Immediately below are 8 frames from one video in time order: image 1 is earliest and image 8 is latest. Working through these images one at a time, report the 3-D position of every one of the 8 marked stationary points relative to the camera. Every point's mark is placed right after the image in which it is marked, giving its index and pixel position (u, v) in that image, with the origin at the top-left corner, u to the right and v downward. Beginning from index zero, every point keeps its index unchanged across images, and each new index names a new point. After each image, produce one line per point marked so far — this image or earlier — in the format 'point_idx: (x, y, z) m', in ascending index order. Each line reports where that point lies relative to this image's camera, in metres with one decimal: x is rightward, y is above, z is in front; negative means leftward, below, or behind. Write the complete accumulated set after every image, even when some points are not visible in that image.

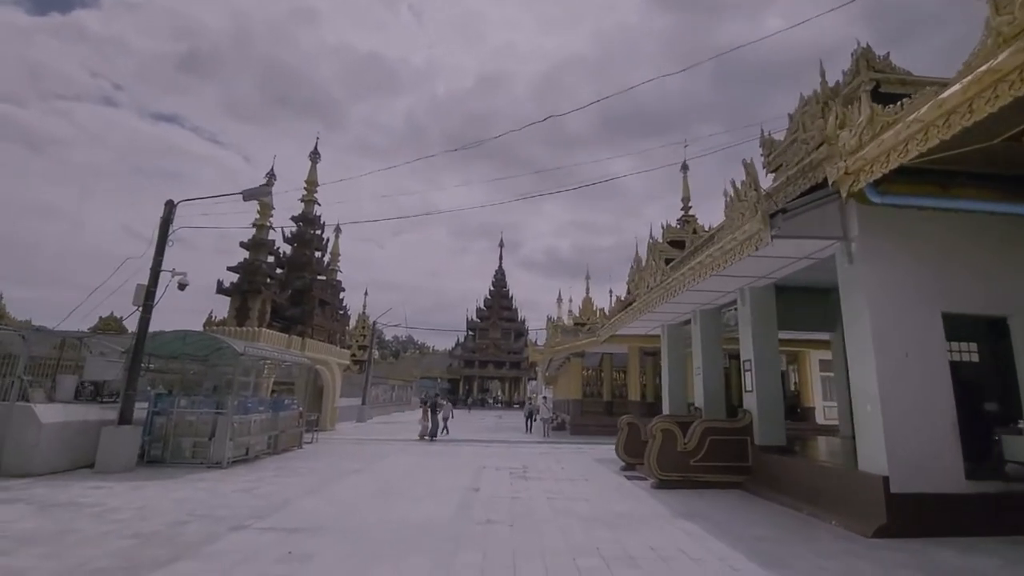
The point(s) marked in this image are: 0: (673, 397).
0: (+4.1, -2.8, +12.5) m
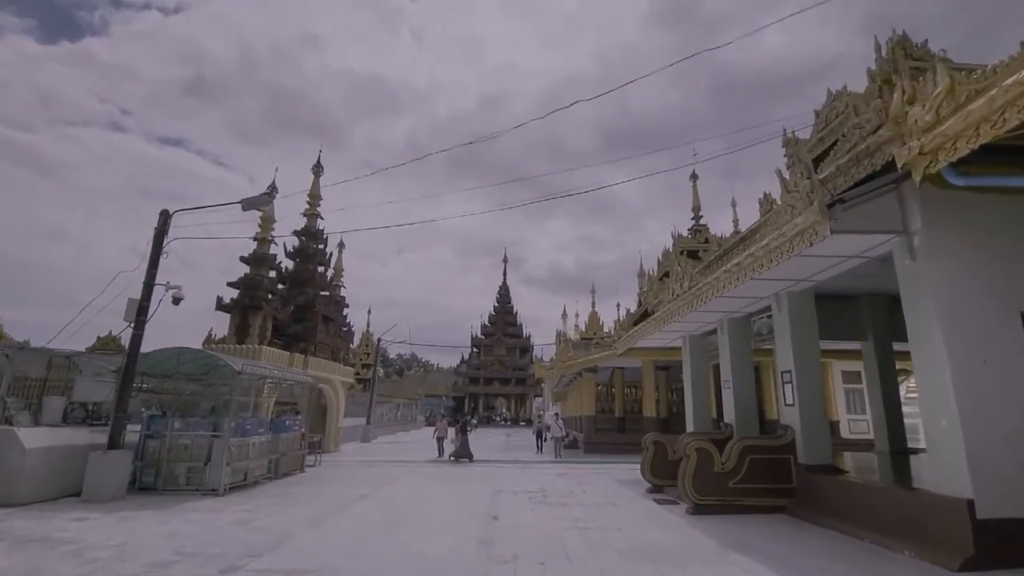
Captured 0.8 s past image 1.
0: (+4.5, -3.0, +11.8) m
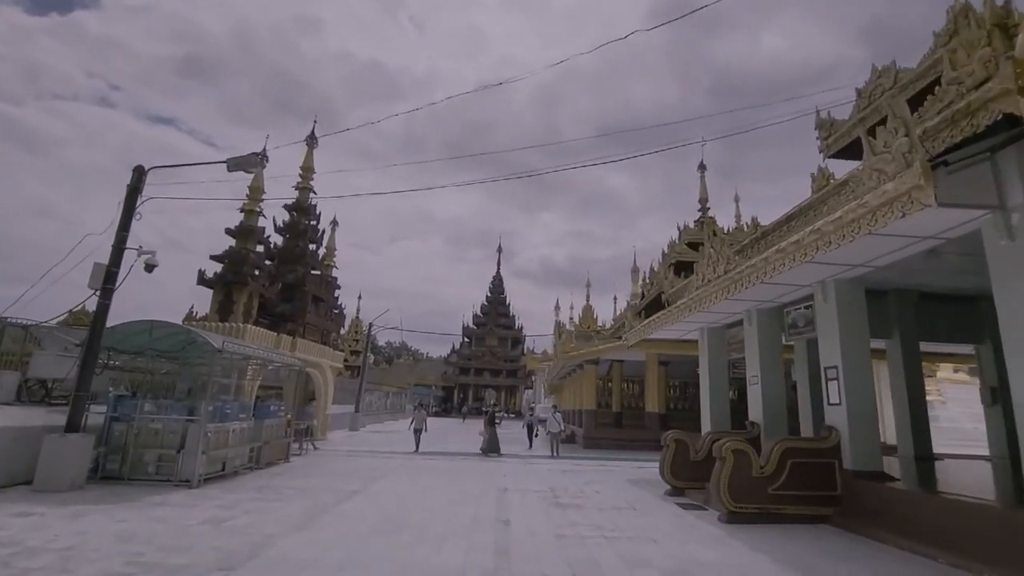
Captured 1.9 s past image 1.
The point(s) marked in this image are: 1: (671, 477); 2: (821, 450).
0: (+4.6, -2.7, +11.0) m
1: (+2.8, -3.3, +8.6) m
2: (+4.4, -2.3, +6.9) m
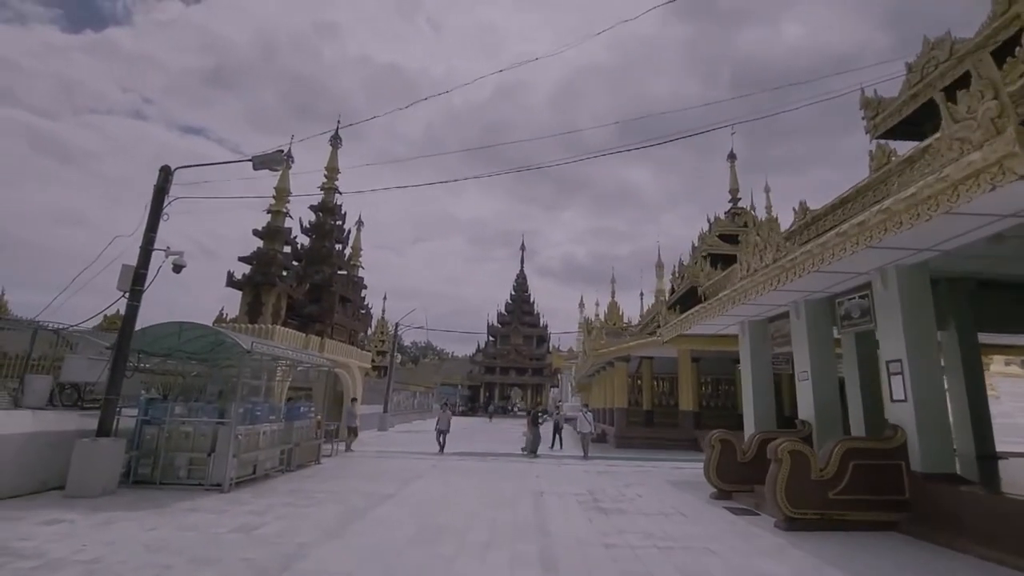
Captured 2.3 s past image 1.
0: (+5.3, -2.6, +10.5) m
1: (+3.4, -3.2, +8.2) m
2: (+4.9, -2.1, +6.4) m
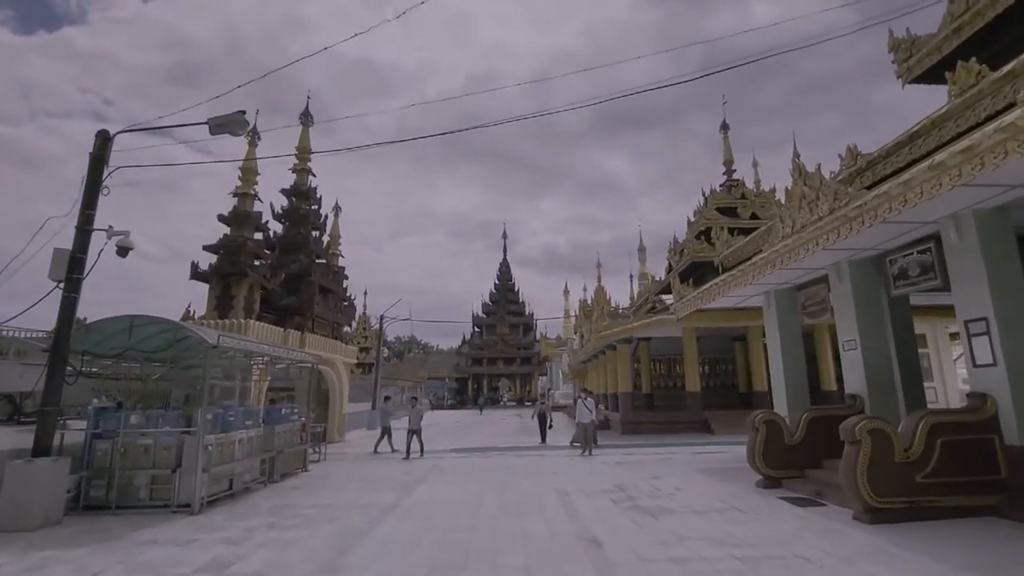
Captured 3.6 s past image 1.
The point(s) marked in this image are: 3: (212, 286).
0: (+5.4, -1.9, +9.6) m
1: (+3.7, -2.6, +7.2) m
2: (+5.2, -1.5, +5.5) m
3: (-11.7, 0.0, +19.3) m
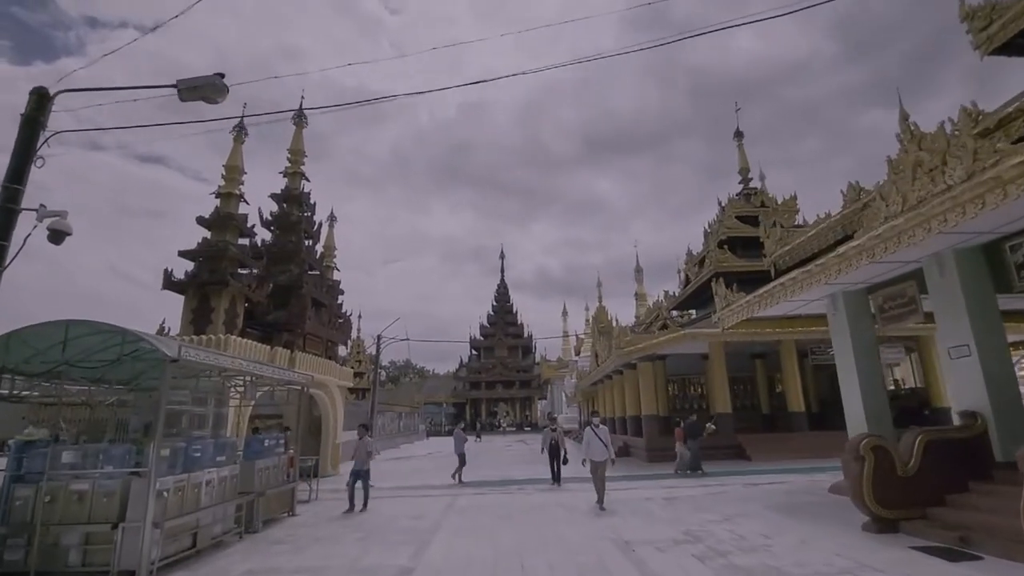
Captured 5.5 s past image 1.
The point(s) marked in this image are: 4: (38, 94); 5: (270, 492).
0: (+5.9, -1.9, +8.1) m
1: (+4.2, -2.5, +5.7) m
2: (+5.7, -1.3, +4.1) m
3: (-11.4, -0.6, +17.7) m
4: (-5.3, +2.1, +5.5) m
5: (-3.7, -3.1, +7.5) m
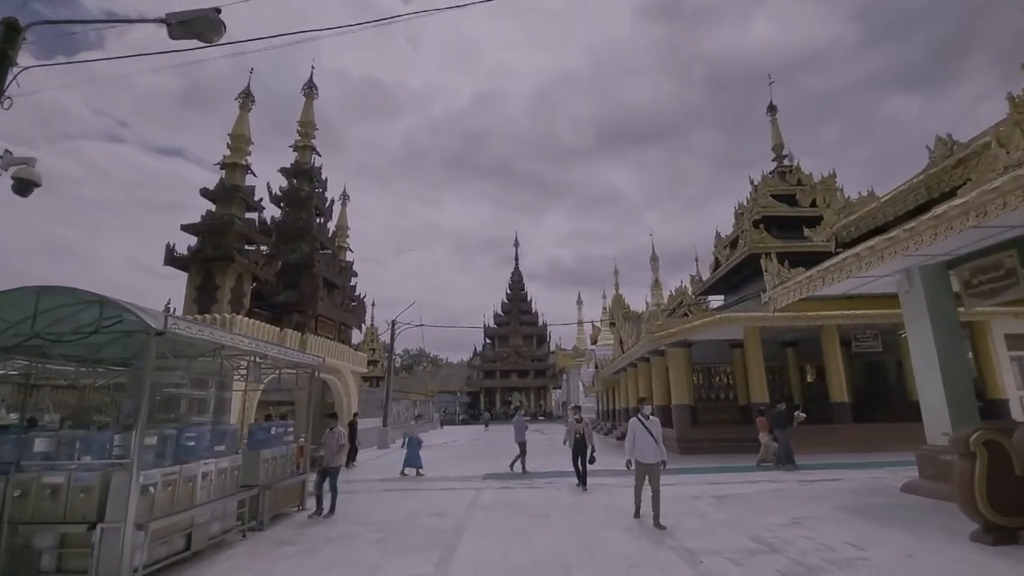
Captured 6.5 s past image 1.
0: (+6.4, -1.5, +7.1) m
1: (+4.6, -2.2, +4.8) m
2: (+6.1, -1.0, +3.1) m
3: (-10.6, 0.0, +17.1) m
4: (-4.9, +2.5, +4.7) m
5: (-3.2, -2.7, +6.7) m
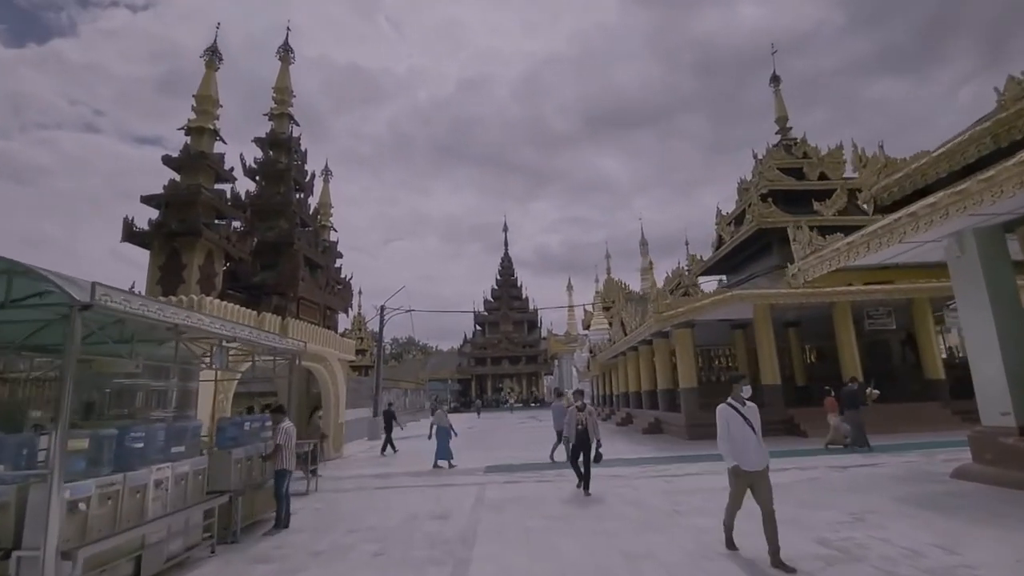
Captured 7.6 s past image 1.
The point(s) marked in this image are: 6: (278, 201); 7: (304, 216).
0: (+6.5, -1.0, +6.4) m
1: (+4.8, -1.8, +4.0) m
2: (+6.3, -0.6, +2.3) m
3: (-10.8, +0.5, +15.9) m
4: (-4.7, +2.7, +3.6) m
5: (-3.0, -2.3, +5.8) m
6: (-8.7, +3.0, +18.6) m
7: (-8.3, +2.2, +20.0) m
